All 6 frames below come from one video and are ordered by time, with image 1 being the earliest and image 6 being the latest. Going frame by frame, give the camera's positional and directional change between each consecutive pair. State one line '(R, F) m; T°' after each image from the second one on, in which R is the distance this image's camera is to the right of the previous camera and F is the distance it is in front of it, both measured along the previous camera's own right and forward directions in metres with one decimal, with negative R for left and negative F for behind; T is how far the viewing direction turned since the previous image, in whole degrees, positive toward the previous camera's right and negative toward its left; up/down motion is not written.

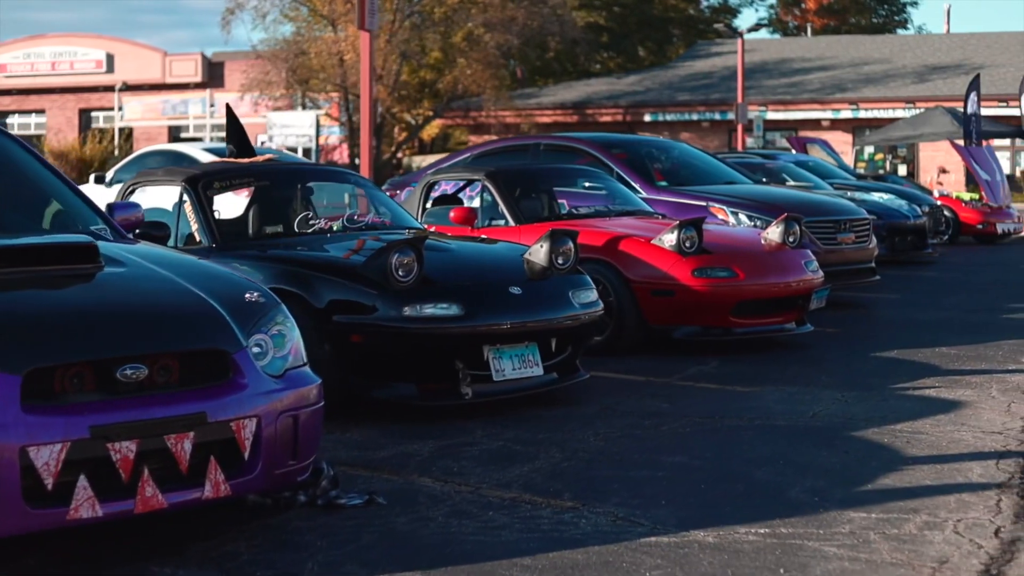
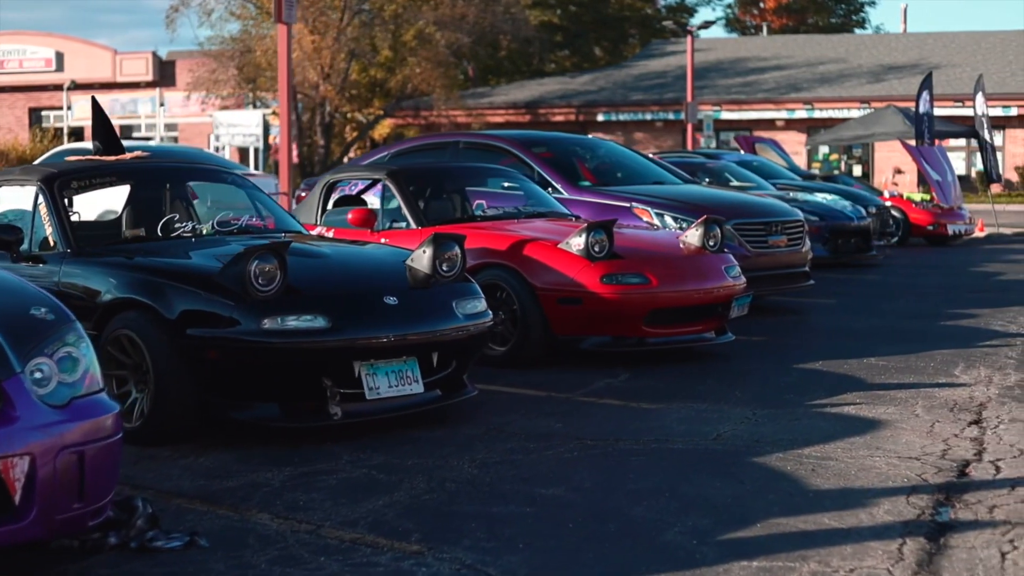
(+0.3, +0.6) m; +1°
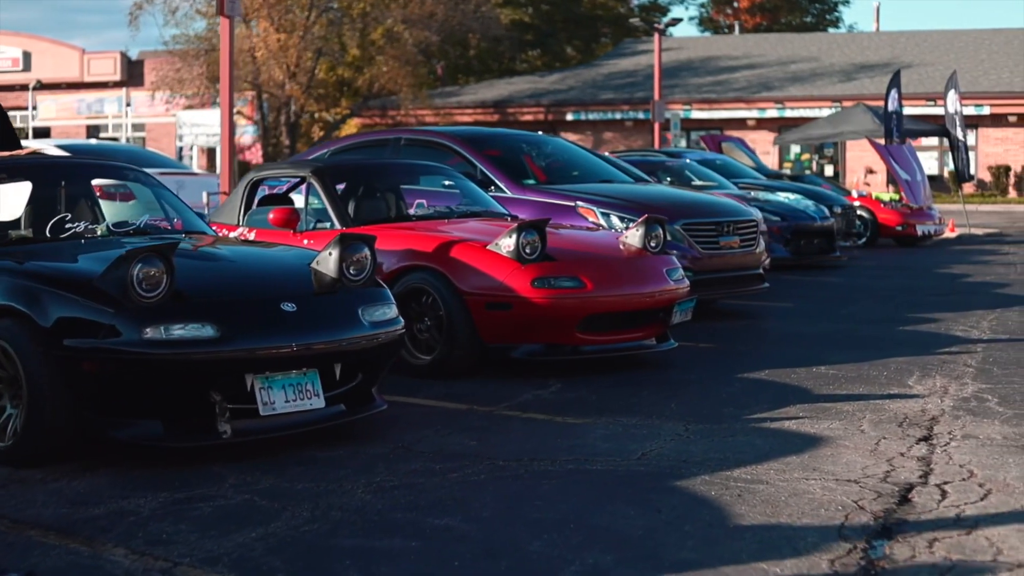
(+0.2, +0.5) m; +1°
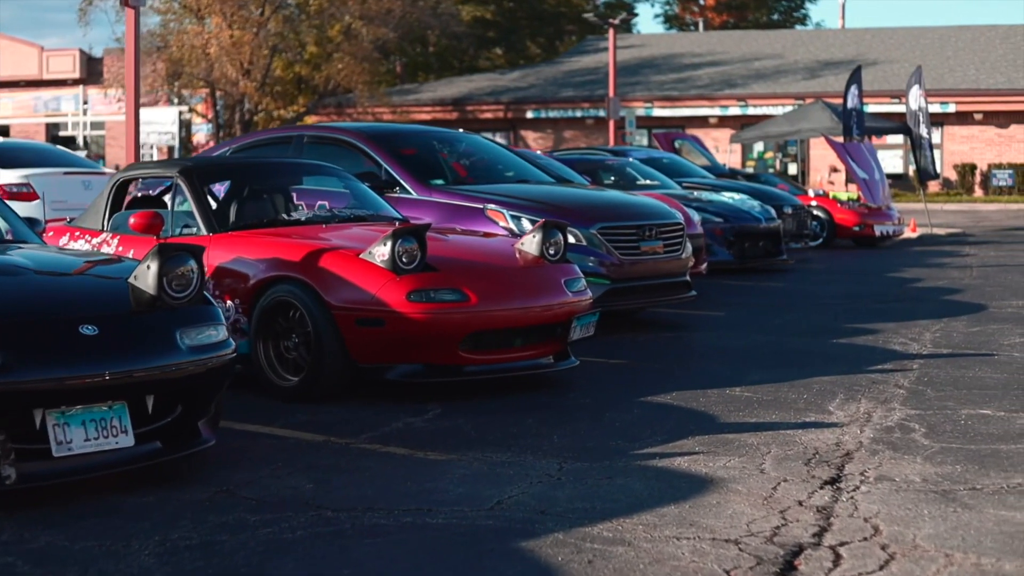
(+0.3, +0.8) m; +1°
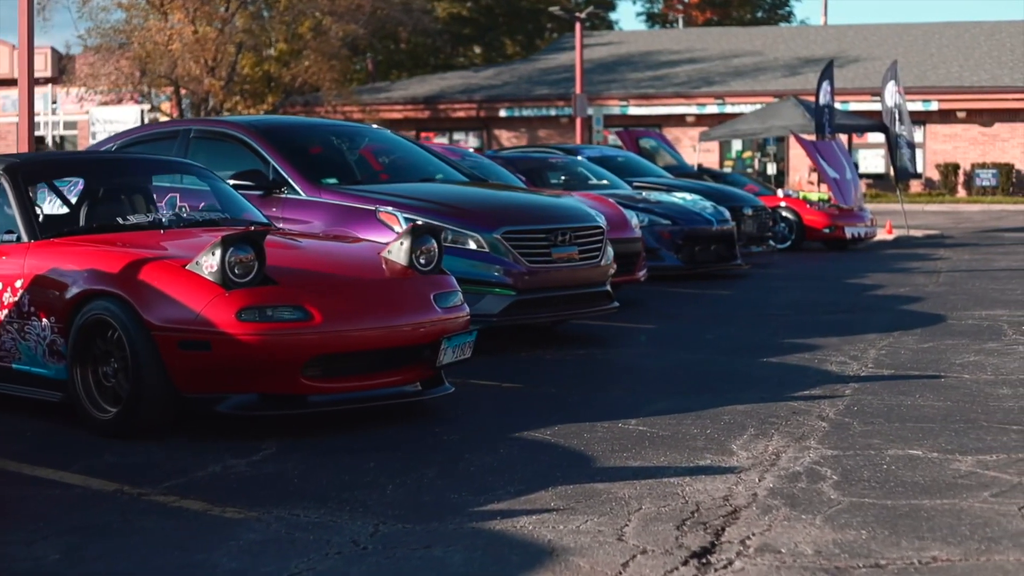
(+0.4, +1.0) m; 0°
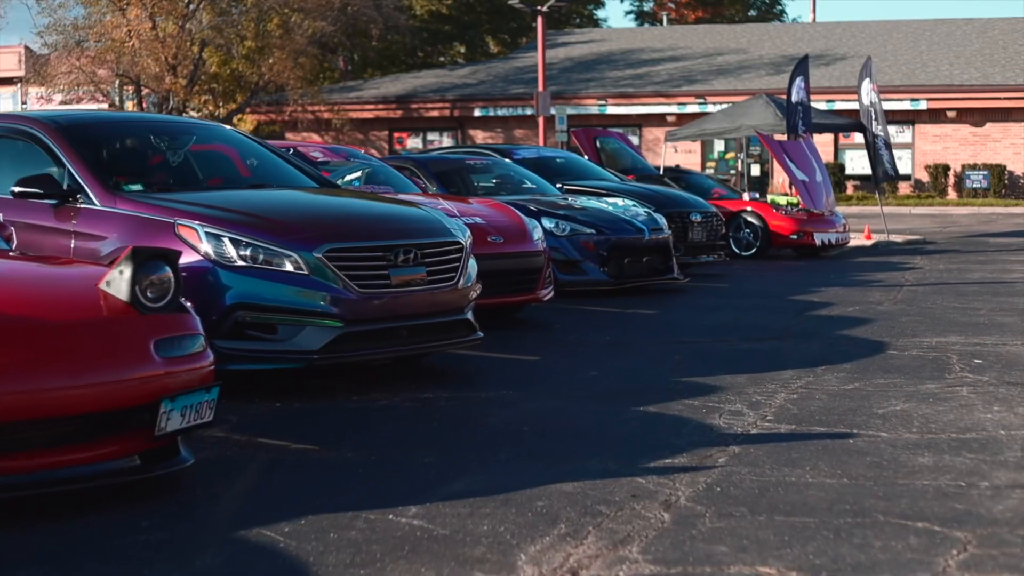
(+0.6, +1.5) m; 0°
